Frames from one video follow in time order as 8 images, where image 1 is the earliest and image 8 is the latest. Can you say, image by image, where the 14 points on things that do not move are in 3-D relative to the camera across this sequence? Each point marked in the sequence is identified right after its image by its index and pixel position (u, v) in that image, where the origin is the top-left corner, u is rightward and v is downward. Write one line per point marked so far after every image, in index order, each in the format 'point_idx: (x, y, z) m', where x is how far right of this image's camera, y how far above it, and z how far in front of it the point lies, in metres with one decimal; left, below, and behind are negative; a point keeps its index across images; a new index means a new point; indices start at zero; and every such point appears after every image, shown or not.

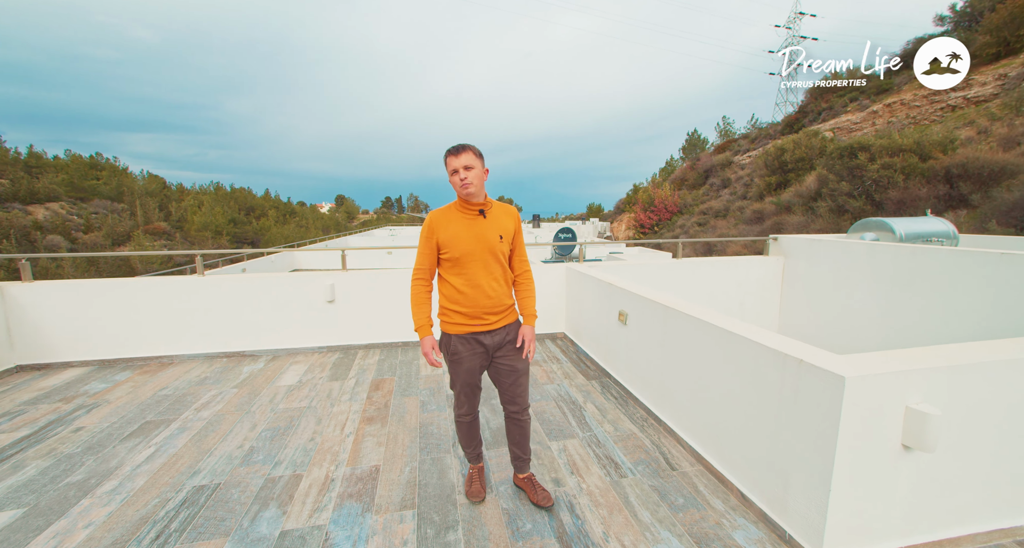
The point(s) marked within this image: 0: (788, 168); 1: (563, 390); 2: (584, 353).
0: (+9.4, +3.4, +13.2) m
1: (+0.4, -0.9, +3.0) m
2: (+0.6, -0.7, +3.6) m
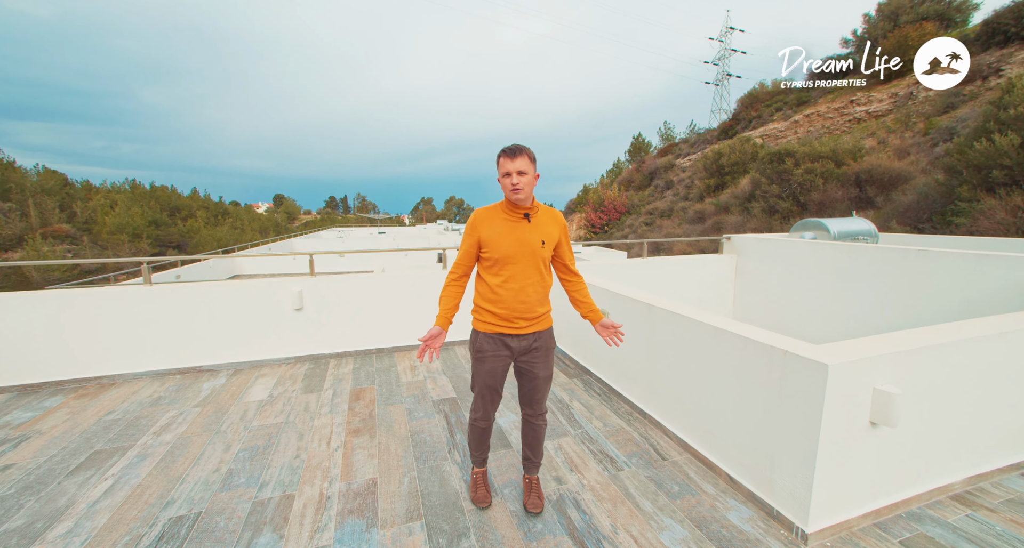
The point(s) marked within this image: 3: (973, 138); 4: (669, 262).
0: (+7.8, +3.6, +14.4) m
1: (+0.3, -0.9, +3.1) m
2: (+0.5, -0.7, +3.7) m
3: (+7.7, +2.3, +6.8) m
4: (+1.8, +0.1, +4.4) m
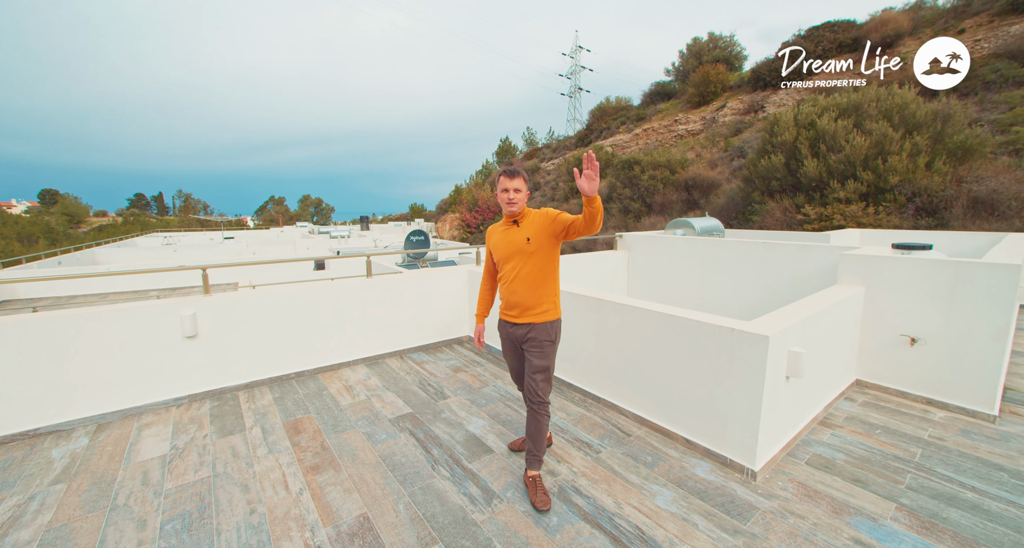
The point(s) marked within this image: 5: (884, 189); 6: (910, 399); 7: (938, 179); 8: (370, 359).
0: (+3.0, +3.9, +16.2) m
1: (-0.1, -0.9, +3.2) m
2: (-0.1, -0.7, +3.7) m
3: (+5.5, +2.6, +9.1) m
4: (+0.8, +0.2, +4.9) m
5: (+6.3, +1.4, +6.9) m
6: (+2.8, -0.9, +2.9) m
7: (+6.8, +1.5, +6.6) m
8: (-1.3, -0.8, +3.7) m
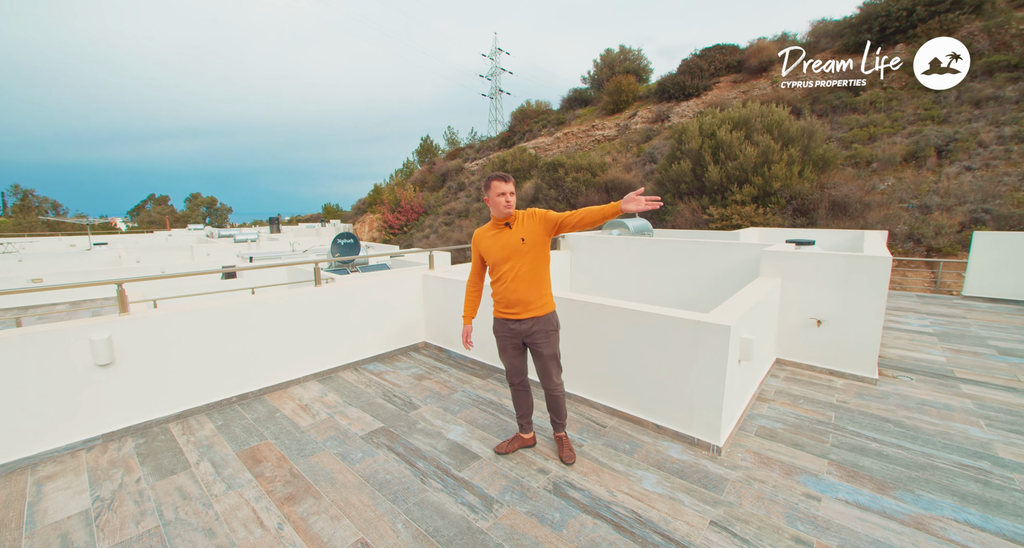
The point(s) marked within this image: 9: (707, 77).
0: (-0.1, +3.9, +16.5) m
1: (-0.3, -0.9, +3.1) m
2: (-0.5, -0.7, +3.7) m
3: (+3.8, +2.7, +10.0) m
4: (+0.2, +0.2, +5.0) m
5: (+5.1, +1.6, +8.1) m
6: (+2.5, -0.8, +3.4) m
7: (+5.7, +1.7, +7.9) m
8: (-1.6, -0.8, +3.4) m
9: (+8.3, +7.9, +16.4) m
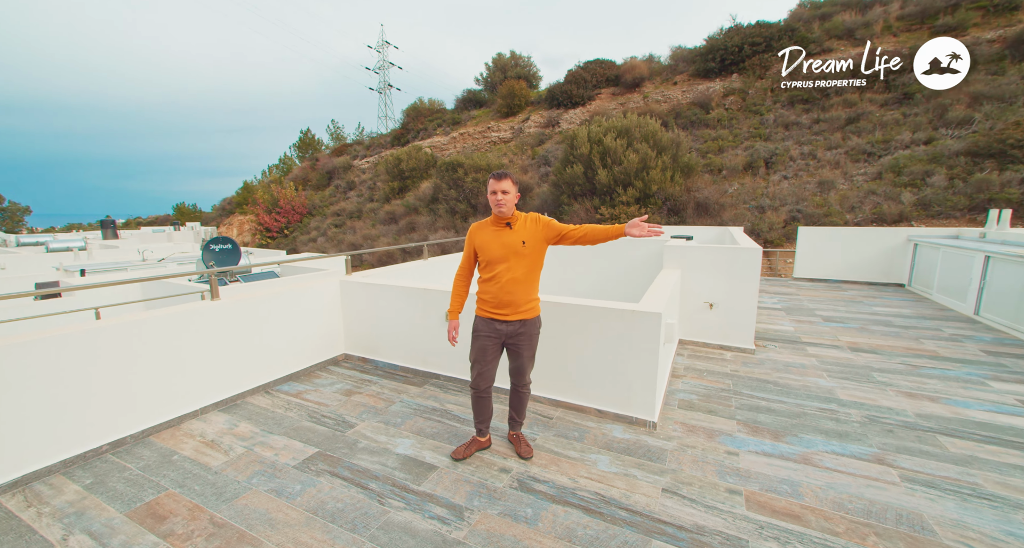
0: (-4.3, +3.8, +15.9) m
1: (-0.7, -0.9, +3.0) m
2: (-1.1, -0.8, +3.5) m
3: (+1.3, +2.8, +10.7) m
4: (-0.8, +0.2, +4.9) m
5: (+3.1, +1.8, +9.2) m
6: (+1.9, -0.7, +4.0) m
7: (+3.7, +1.9, +9.1) m
8: (-2.0, -0.9, +2.9) m
9: (+3.6, +8.1, +18.0) m
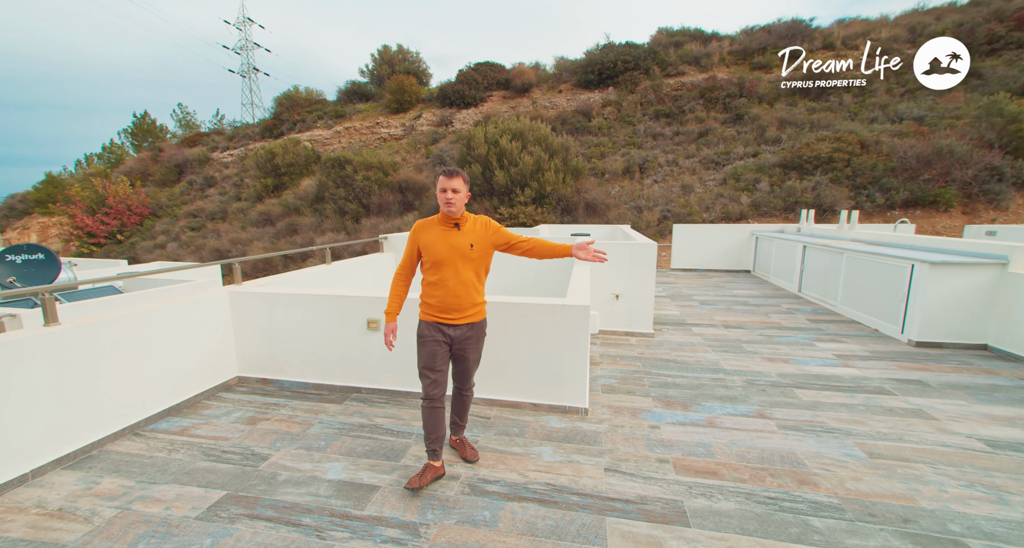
0: (-8.2, +3.5, +14.2) m
1: (-1.2, -1.0, +2.7) m
2: (-1.6, -0.8, +3.1) m
3: (-1.5, +2.8, +10.7) m
4: (-1.8, +0.1, +4.5) m
5: (+0.7, +1.8, +9.7) m
6: (+1.1, -0.6, +4.4) m
7: (+1.3, +2.0, +9.8) m
8: (-2.4, -1.0, +2.3) m
9: (-1.3, +8.2, +18.3) m
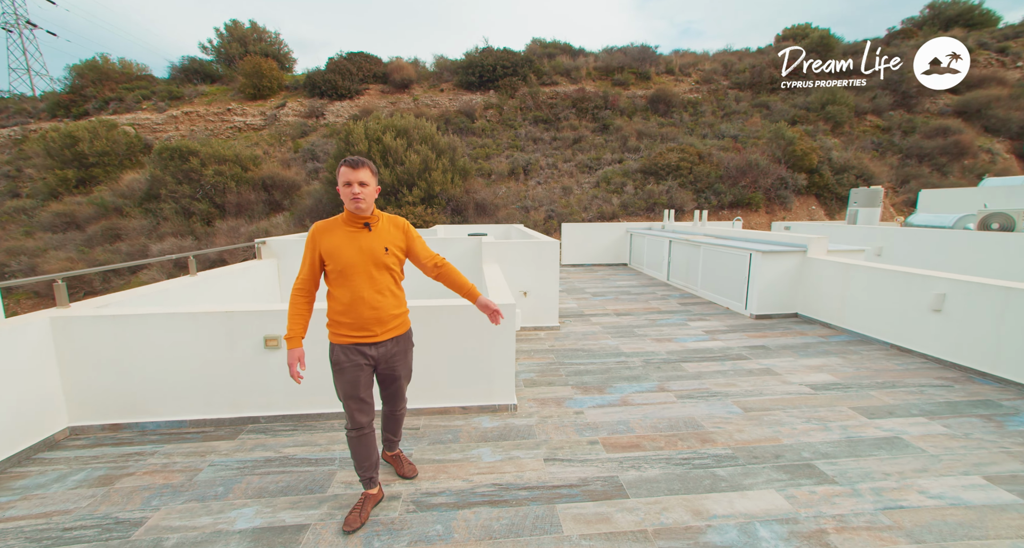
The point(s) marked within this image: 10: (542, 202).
0: (-11.8, +3.1, +11.2) m
1: (-1.5, -1.0, +2.3) m
2: (-2.1, -0.9, +2.5) m
3: (-4.3, +2.7, +9.8) m
4: (-2.7, 0.0, +3.8) m
5: (-1.9, +1.8, +9.5) m
6: (+0.1, -0.6, +4.5) m
7: (-1.4, +2.0, +9.7) m
8: (-2.6, -1.1, +1.5) m
9: (-6.7, +8.0, +17.1) m
10: (+0.7, +2.1, +11.9) m
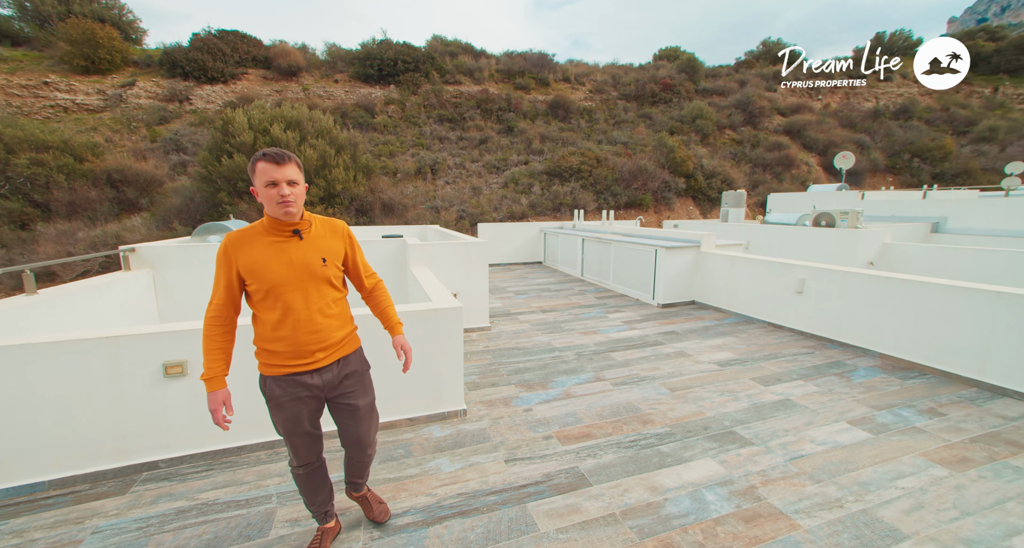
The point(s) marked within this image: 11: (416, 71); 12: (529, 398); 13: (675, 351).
0: (-14.0, +2.5, +8.0) m
1: (-1.7, -1.1, +1.8) m
2: (-2.3, -1.0, +1.9) m
3: (-6.4, +2.5, +8.4) m
4: (-3.2, -0.1, +3.0) m
5: (-3.9, +1.7, +8.7) m
6: (-0.7, -0.6, +4.4) m
7: (-3.5, +1.9, +9.1) m
8: (-2.5, -1.2, +0.8) m
9: (-10.6, +7.6, +14.9) m
10: (-2.0, +2.0, +11.7) m
11: (-4.4, +8.3, +16.9) m
12: (+0.1, -0.9, +3.1) m
13: (+1.6, -0.7, +4.0) m
